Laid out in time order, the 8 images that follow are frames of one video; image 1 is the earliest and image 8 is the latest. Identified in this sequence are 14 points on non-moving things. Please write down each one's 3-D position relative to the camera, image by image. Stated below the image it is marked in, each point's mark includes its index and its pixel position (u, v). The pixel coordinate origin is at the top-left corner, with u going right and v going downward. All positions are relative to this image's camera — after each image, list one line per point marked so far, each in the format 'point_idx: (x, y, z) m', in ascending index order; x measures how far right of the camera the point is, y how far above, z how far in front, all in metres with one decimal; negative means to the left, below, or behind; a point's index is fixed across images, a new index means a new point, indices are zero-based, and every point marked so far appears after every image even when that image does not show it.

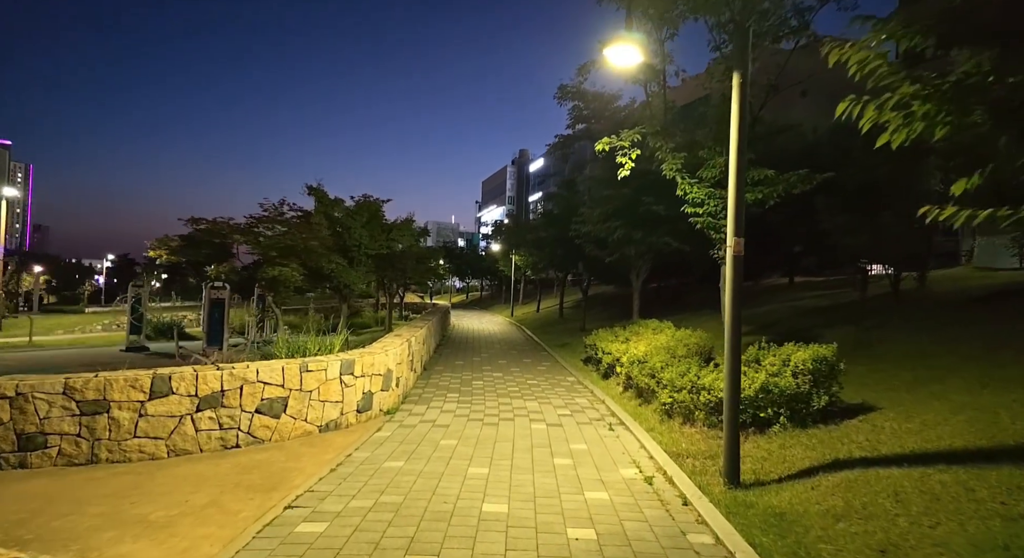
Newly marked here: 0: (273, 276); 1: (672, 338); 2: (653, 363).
0: (-4.5, 0.0, +10.7) m
1: (+3.2, -1.2, +11.3) m
2: (+2.4, -1.4, +9.7) m
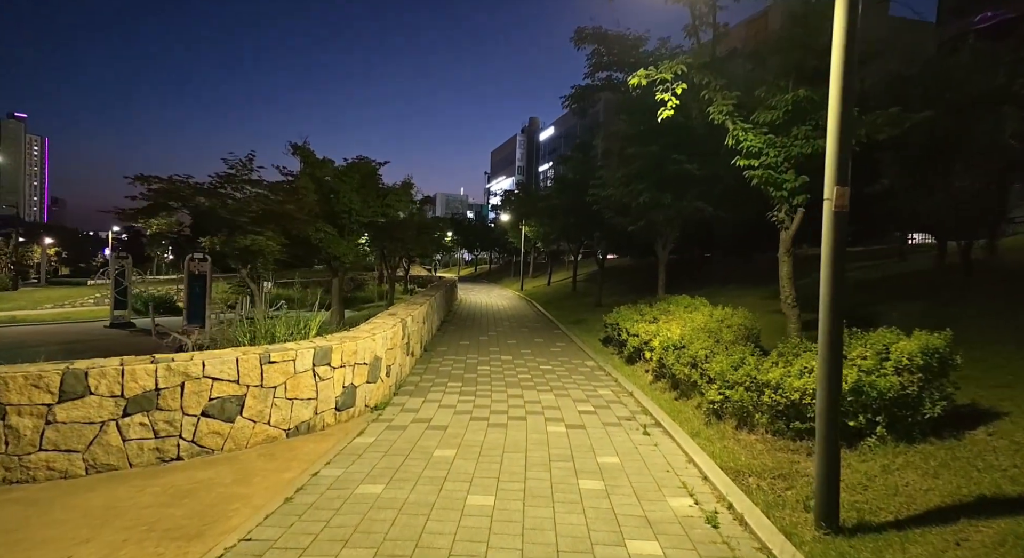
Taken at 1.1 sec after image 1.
0: (-4.3, +0.5, +9.2) m
1: (+3.4, -0.7, +9.6) m
2: (+2.6, -1.0, +8.1) m
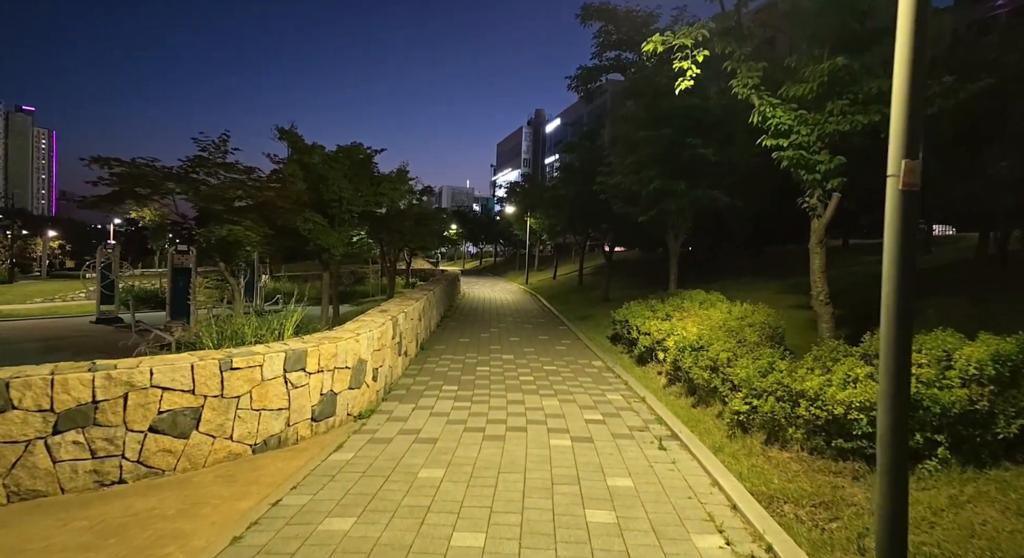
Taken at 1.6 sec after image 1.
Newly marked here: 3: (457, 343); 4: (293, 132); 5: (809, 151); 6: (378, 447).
0: (-4.3, +0.6, +8.4) m
1: (+3.4, -0.6, +8.8) m
2: (+2.6, -0.9, +7.3) m
3: (-1.3, -1.5, +13.3) m
4: (-4.3, +2.9, +11.3) m
5: (+3.5, +1.5, +6.8) m
6: (-1.4, -1.7, +5.9) m
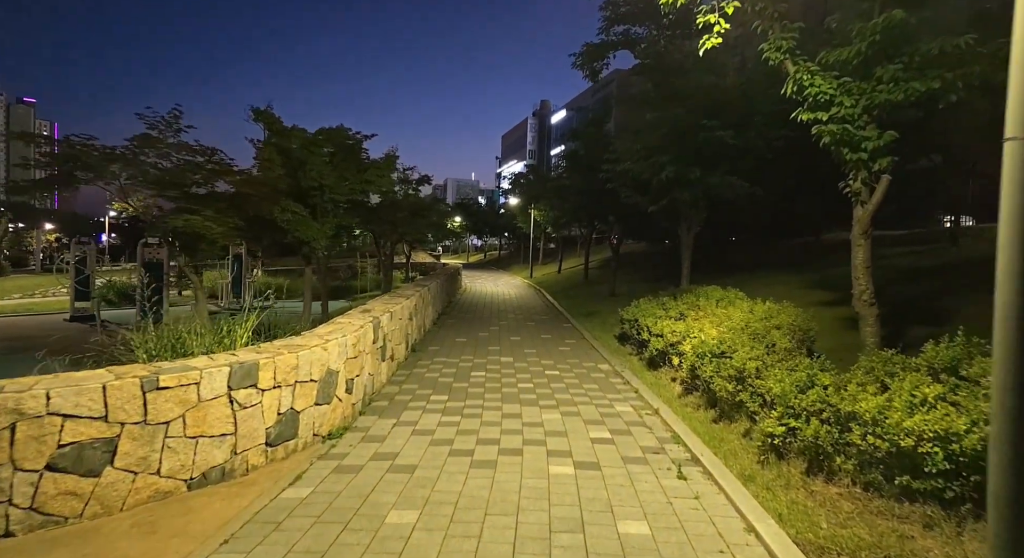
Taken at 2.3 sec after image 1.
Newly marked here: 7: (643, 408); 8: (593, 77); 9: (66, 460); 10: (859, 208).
0: (-4.3, +0.6, +7.5) m
1: (+3.3, -0.5, +7.8) m
2: (+2.5, -0.9, +6.3) m
3: (-1.3, -1.4, +12.3) m
4: (-4.4, +3.0, +10.3) m
5: (+3.4, +1.6, +5.7) m
6: (-1.5, -1.7, +5.0) m
7: (+1.7, -1.7, +7.4) m
8: (+1.7, +4.2, +12.0) m
9: (-3.0, -1.2, +3.9) m
10: (+3.7, +0.8, +6.1) m
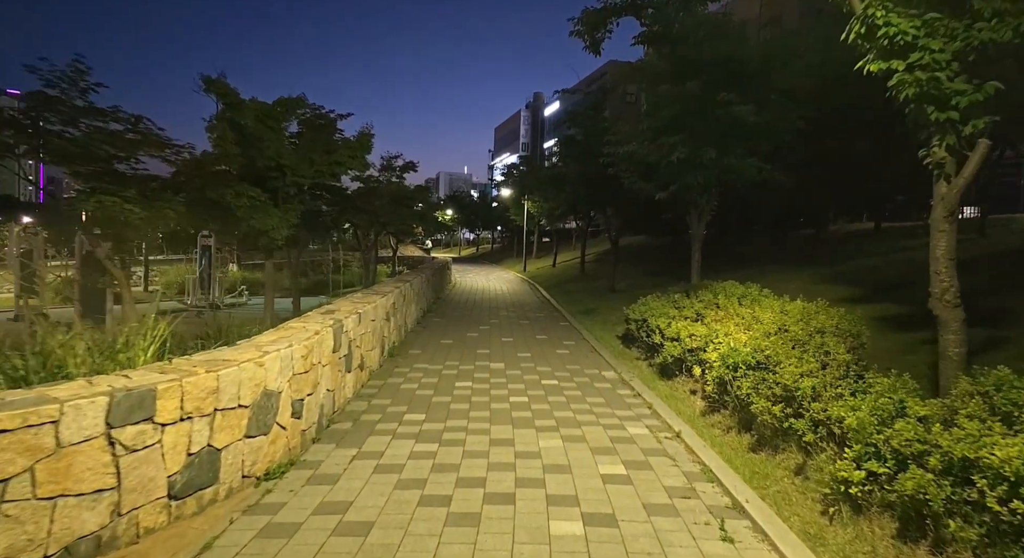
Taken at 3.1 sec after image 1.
0: (-4.4, +0.7, +6.1) m
1: (+3.2, -0.5, +6.6) m
2: (+2.4, -0.9, +5.0) m
3: (-1.5, -1.3, +11.0) m
4: (-4.5, +3.1, +8.9) m
5: (+3.3, +1.6, +4.4) m
6: (-1.5, -1.7, +3.6) m
7: (+1.6, -1.6, +6.1) m
8: (+1.5, +4.3, +10.7) m
9: (-3.1, -1.2, +2.5) m
10: (+3.6, +0.8, +4.8) m
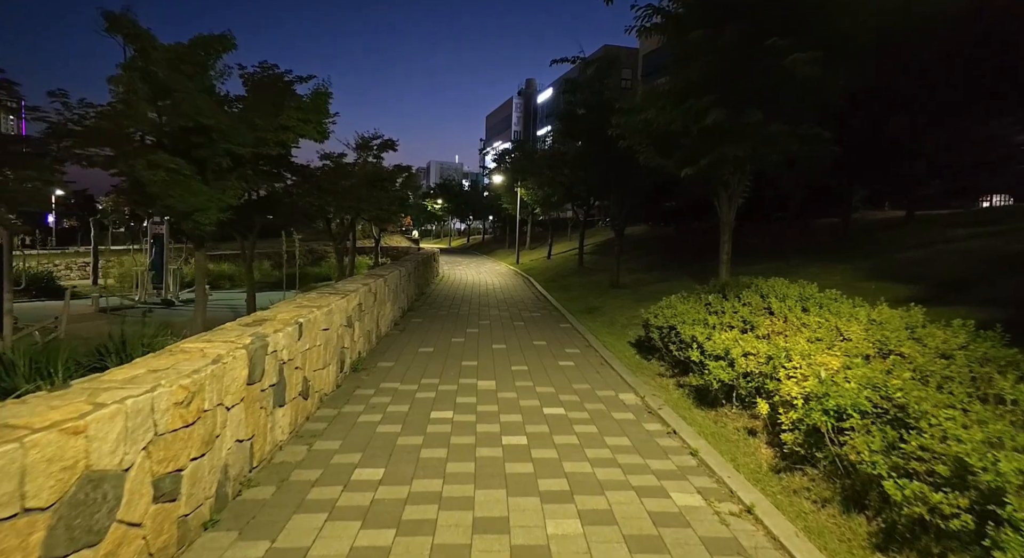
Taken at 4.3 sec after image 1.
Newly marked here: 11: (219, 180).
0: (-4.5, +0.7, +4.1) m
1: (+3.2, -0.5, +4.7) m
2: (+2.4, -0.9, +3.2) m
3: (-1.6, -1.2, +9.1) m
4: (-4.6, +3.1, +6.9) m
5: (+3.3, +1.6, +2.6) m
6: (-1.5, -1.7, +1.7) m
7: (+1.5, -1.6, +4.3) m
8: (+1.4, +4.4, +8.7) m
9: (-3.1, -1.3, +0.6) m
10: (+3.6, +0.8, +3.0) m
11: (-3.8, +1.3, +7.5) m
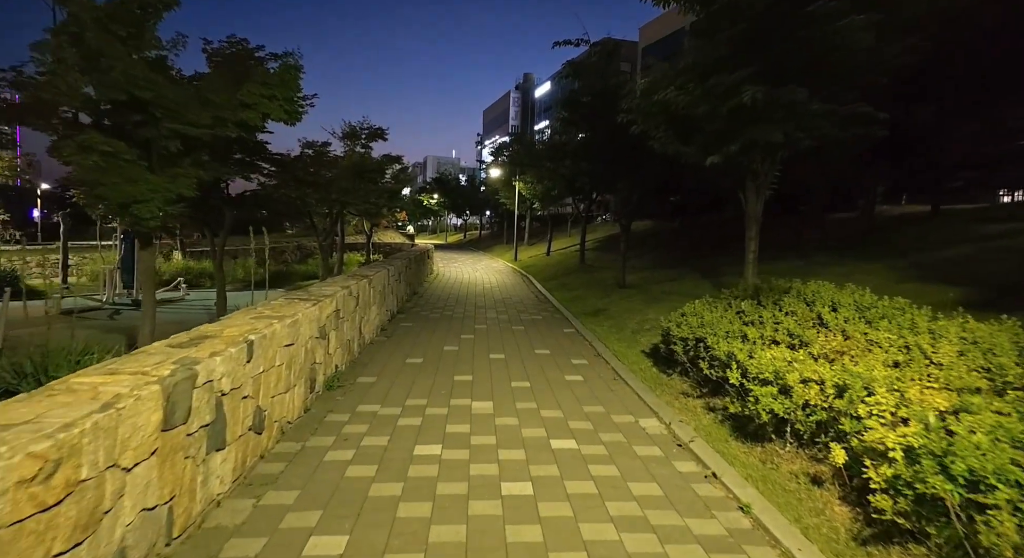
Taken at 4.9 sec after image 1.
0: (-4.4, +0.6, +3.0) m
1: (+3.2, -0.6, +3.6) m
2: (+2.4, -1.0, +2.1) m
3: (-1.6, -1.2, +8.0) m
4: (-4.6, +3.1, +5.8) m
5: (+3.4, +1.5, +1.5) m
6: (-1.5, -1.8, +0.7) m
7: (+1.6, -1.7, +3.2) m
8: (+1.4, +4.3, +7.6) m
9: (-3.0, -1.4, -0.5) m
10: (+3.6, +0.7, +1.9) m
11: (-3.8, +1.2, +6.3) m
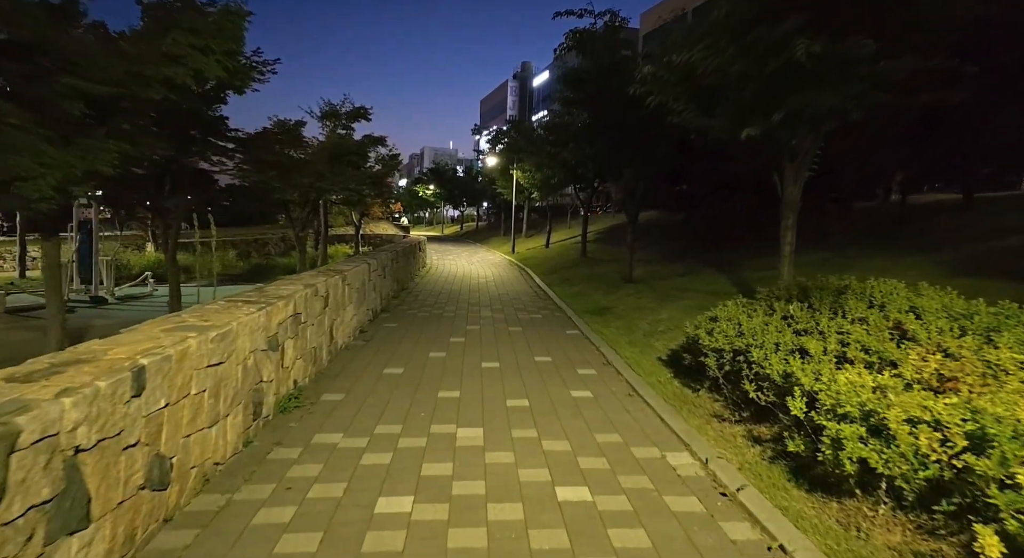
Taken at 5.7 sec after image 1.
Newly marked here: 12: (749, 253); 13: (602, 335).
0: (-4.5, +0.6, +1.7) m
1: (+3.1, -0.6, +2.4) m
2: (+2.4, -1.0, +0.9) m
3: (-1.6, -1.2, +6.8) m
4: (-4.6, +3.1, +4.5) m
5: (+3.3, +1.4, +0.2) m
6: (-1.5, -1.9, -0.6) m
7: (+1.5, -1.7, +2.0) m
8: (+1.4, +4.4, +6.3) m
9: (-3.1, -1.4, -1.7) m
10: (+3.6, +0.7, +0.7) m
11: (-3.9, +1.3, +5.1) m
12: (+6.2, +0.7, +14.9) m
13: (+1.5, -0.9, +9.3) m
